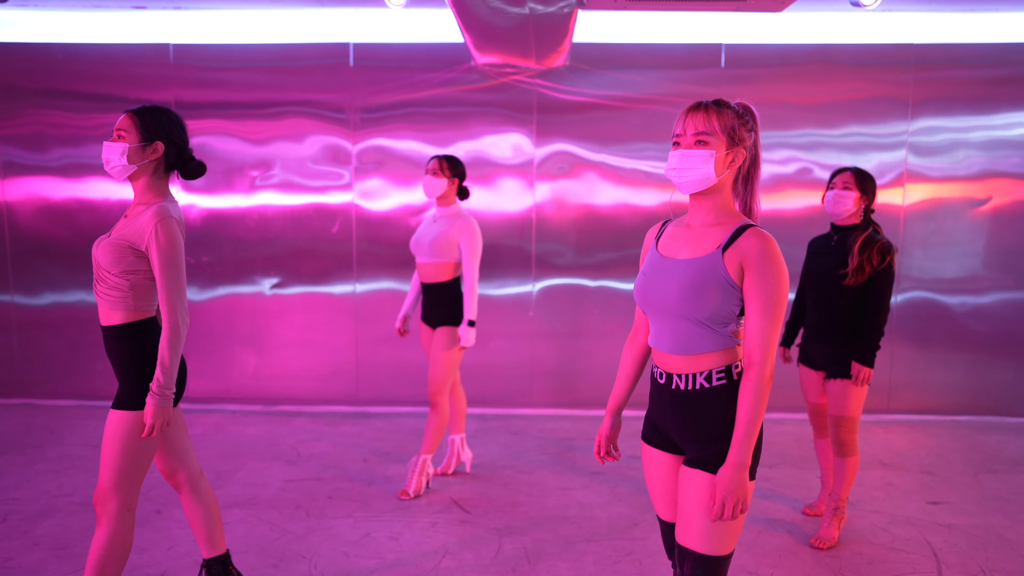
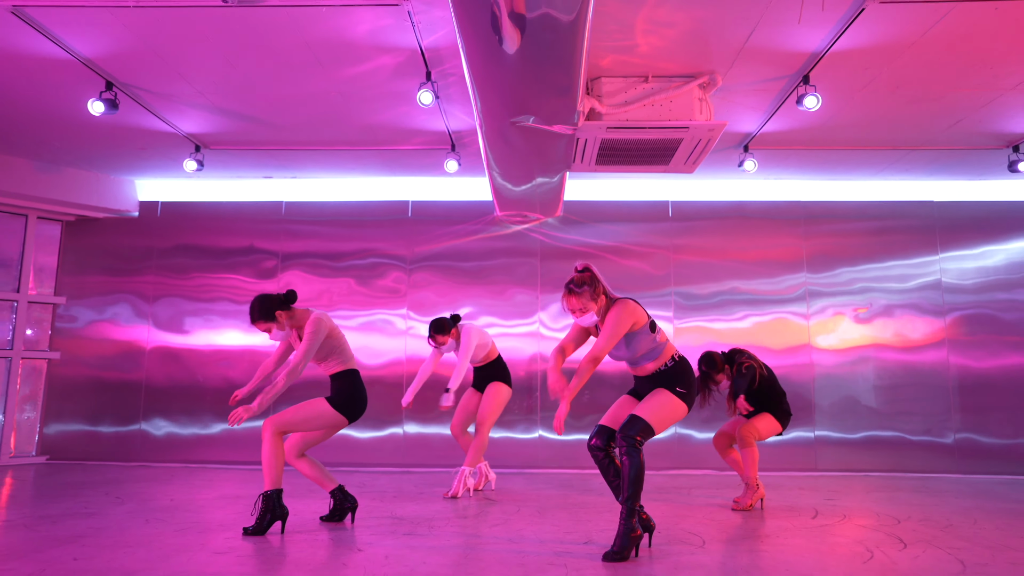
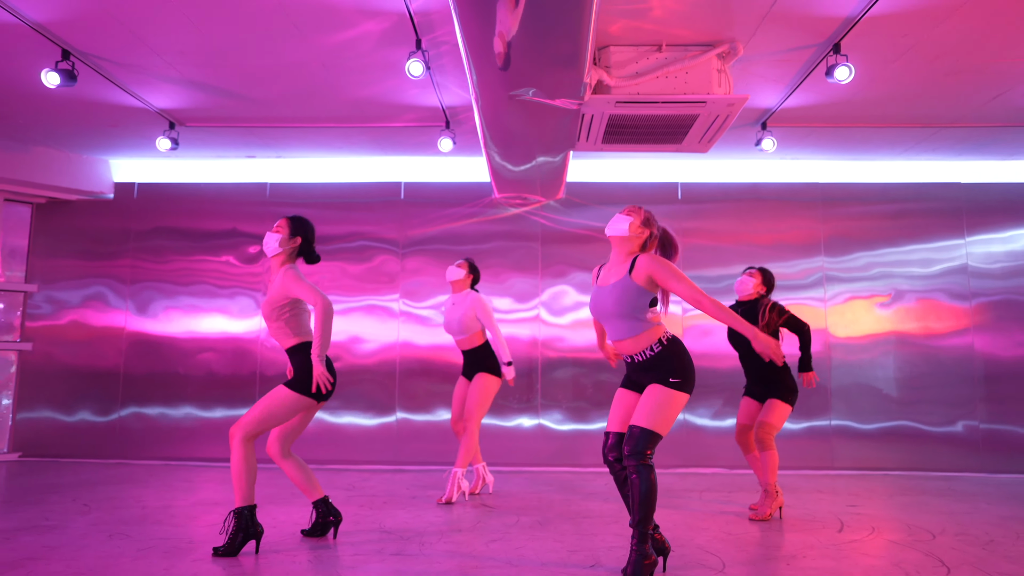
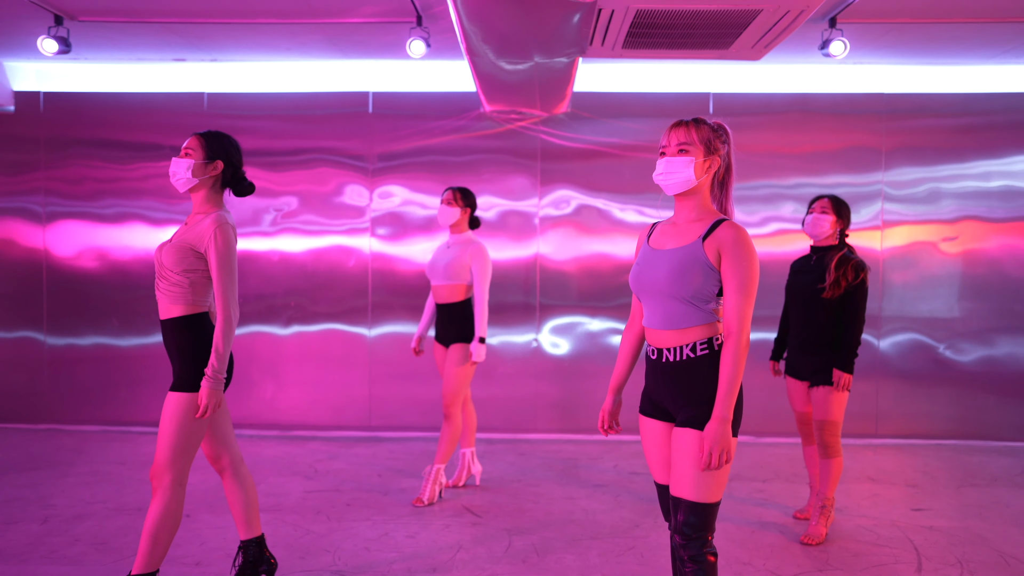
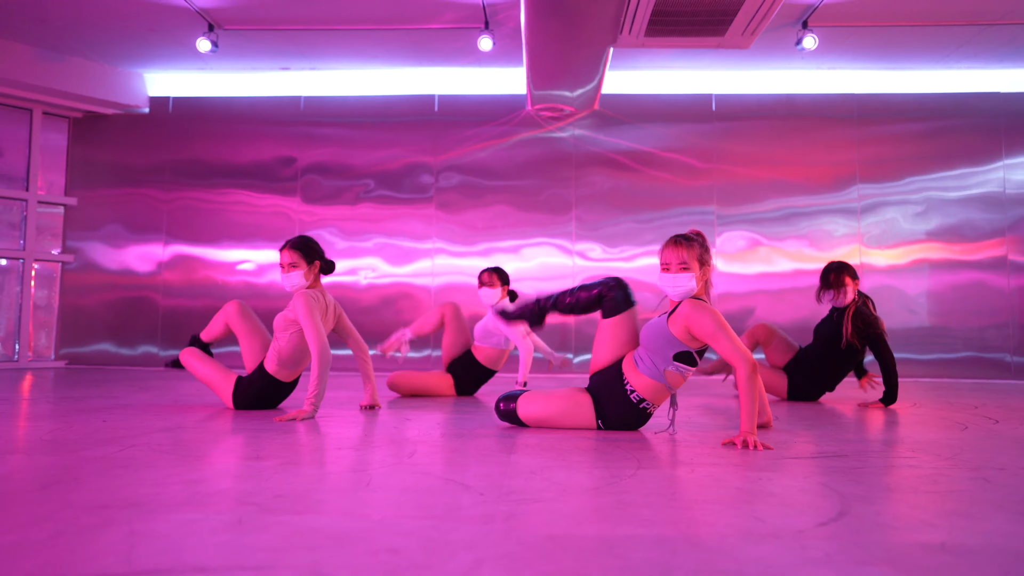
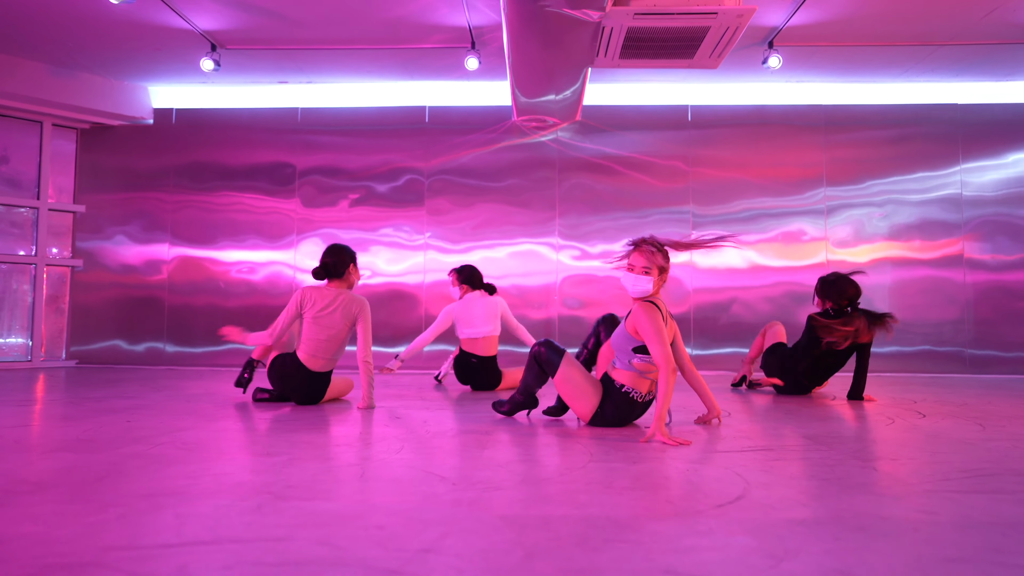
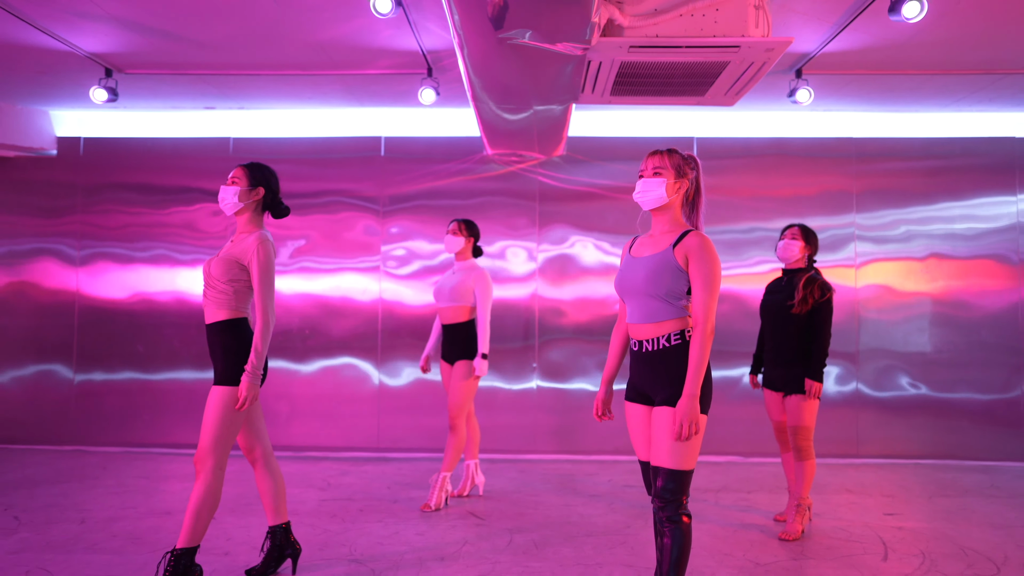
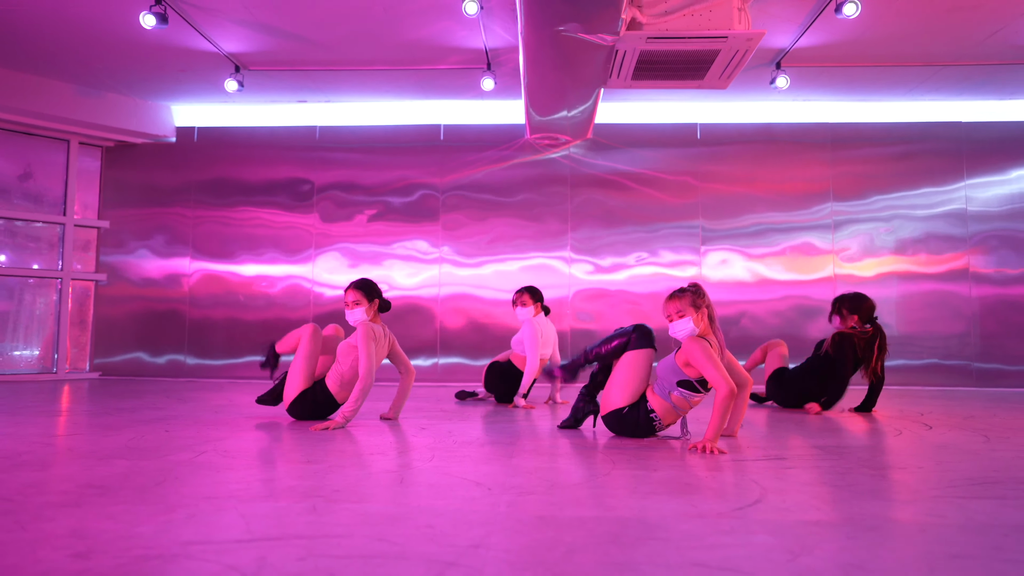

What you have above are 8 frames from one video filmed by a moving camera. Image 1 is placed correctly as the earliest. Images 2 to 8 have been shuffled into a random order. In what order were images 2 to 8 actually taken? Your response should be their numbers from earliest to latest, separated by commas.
4, 7, 3, 2, 5, 8, 6
